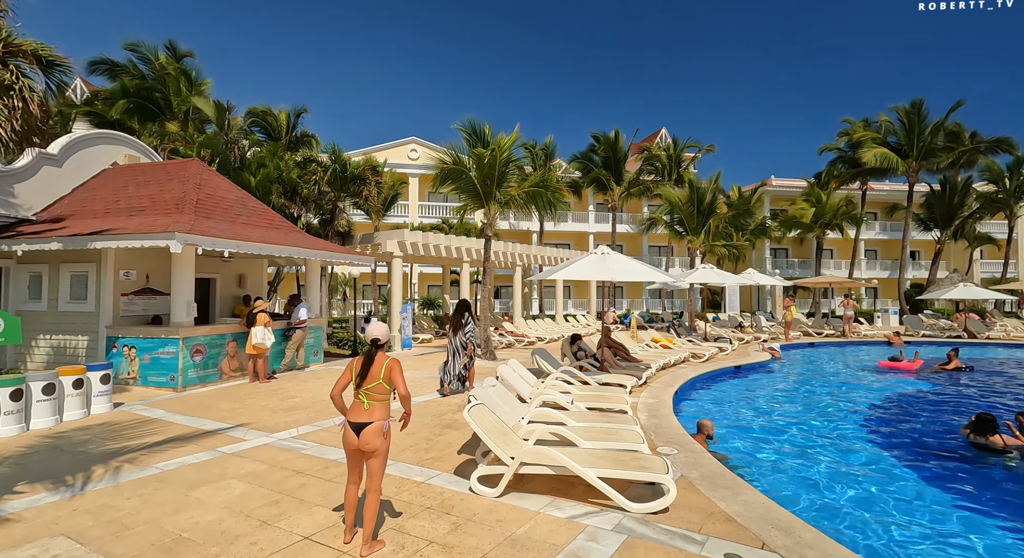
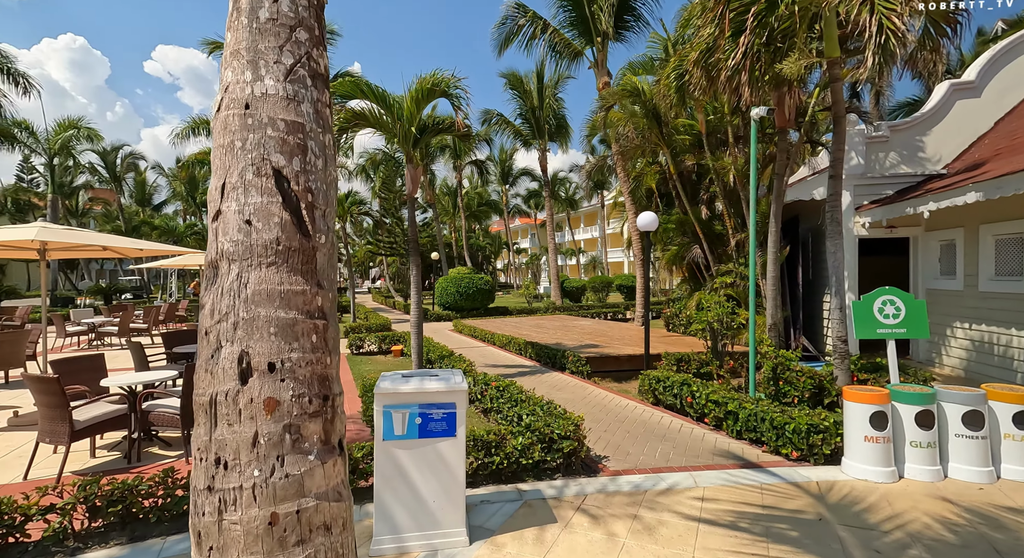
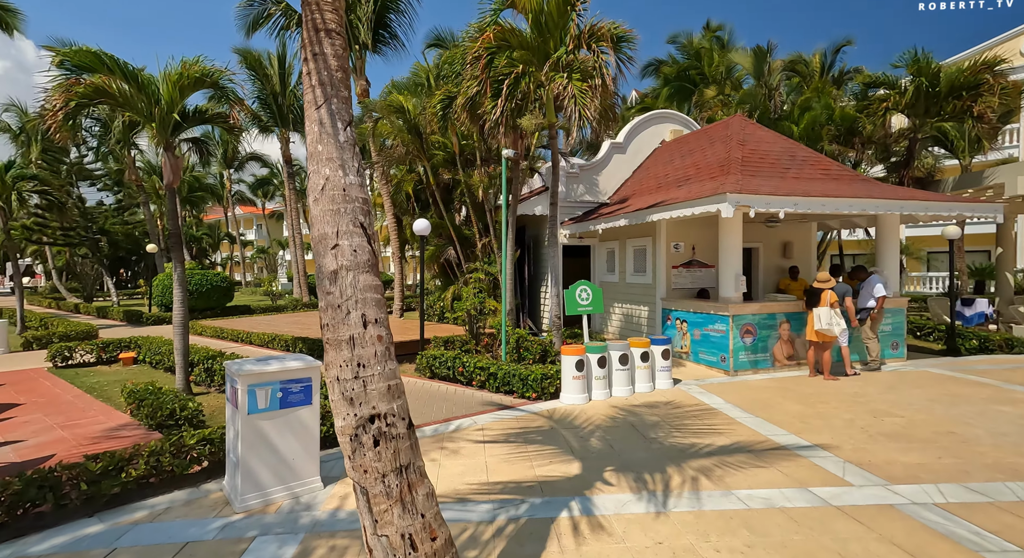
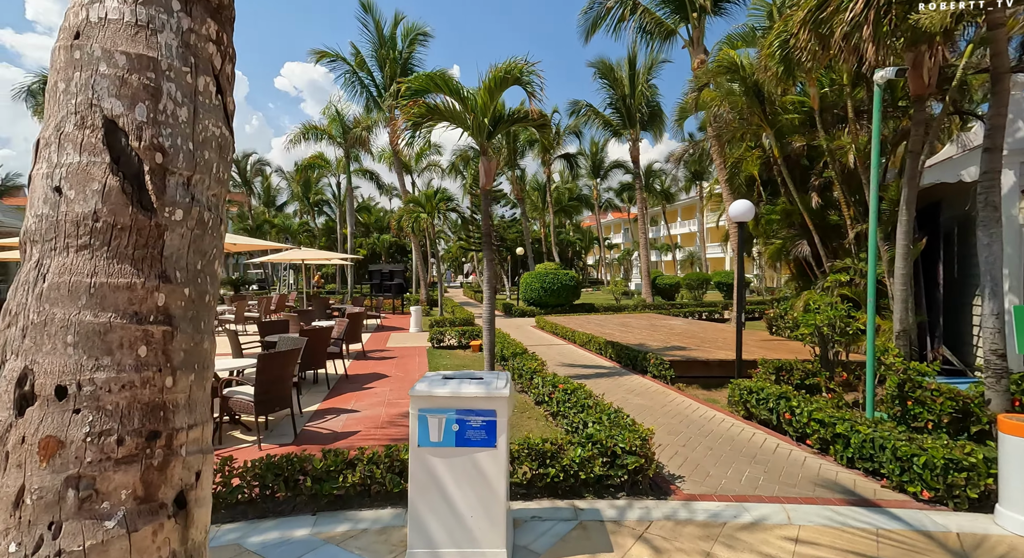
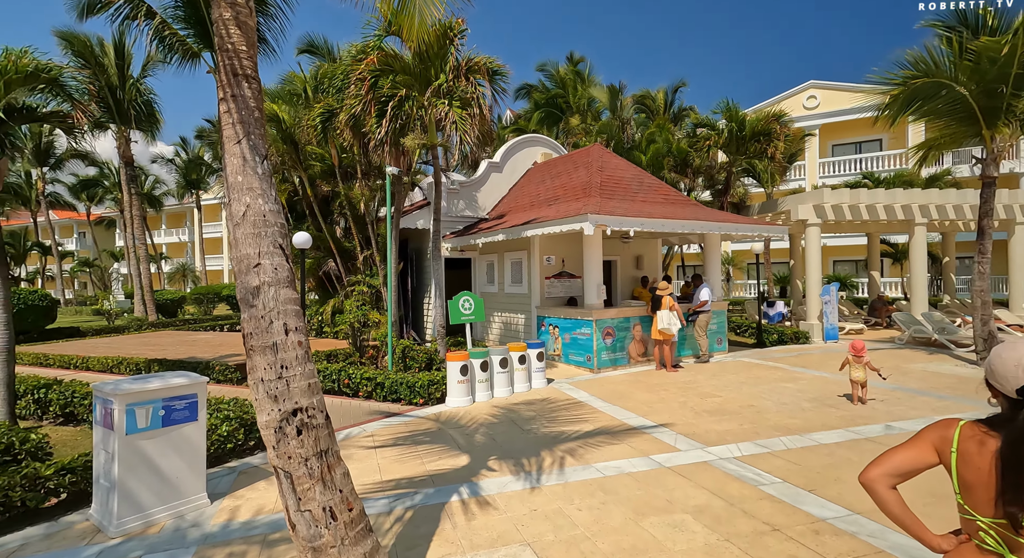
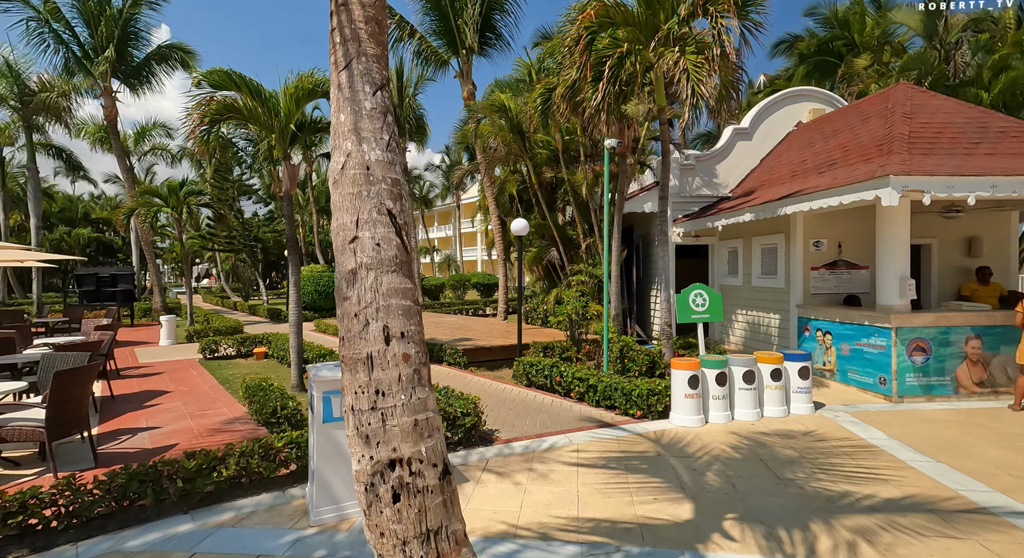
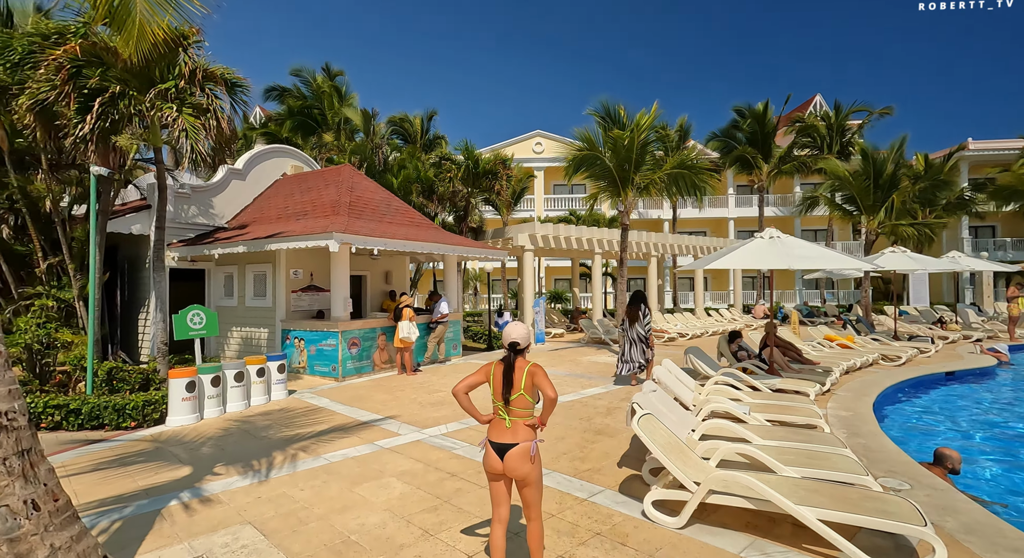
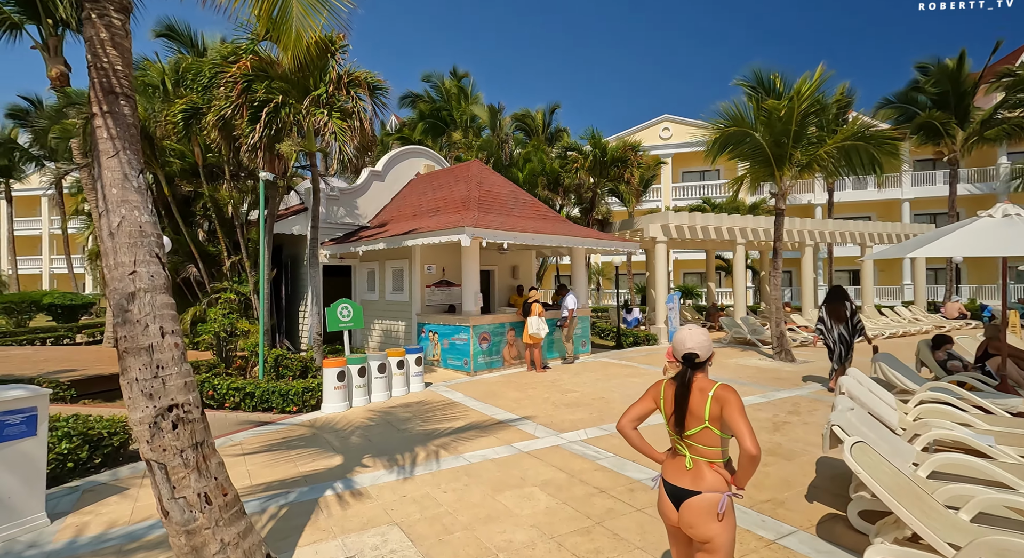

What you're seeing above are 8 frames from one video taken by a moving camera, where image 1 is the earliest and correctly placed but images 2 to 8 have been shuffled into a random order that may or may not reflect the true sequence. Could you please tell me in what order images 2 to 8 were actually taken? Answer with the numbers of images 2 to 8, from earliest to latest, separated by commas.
7, 8, 5, 3, 6, 2, 4
